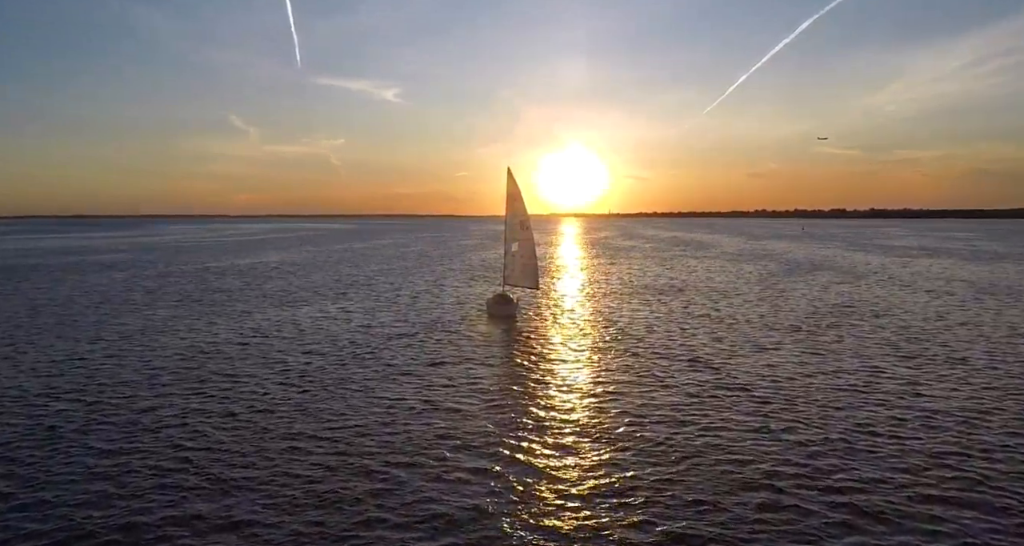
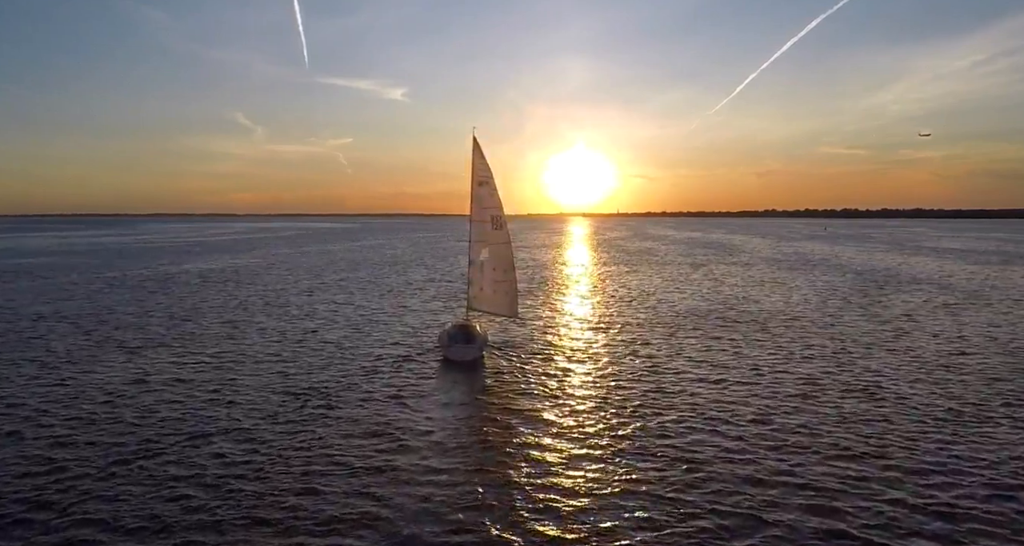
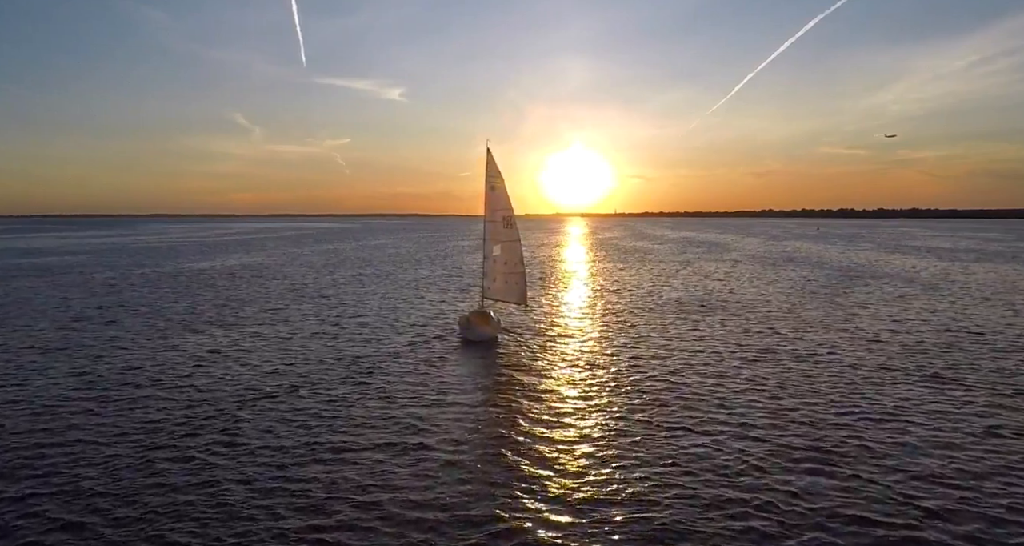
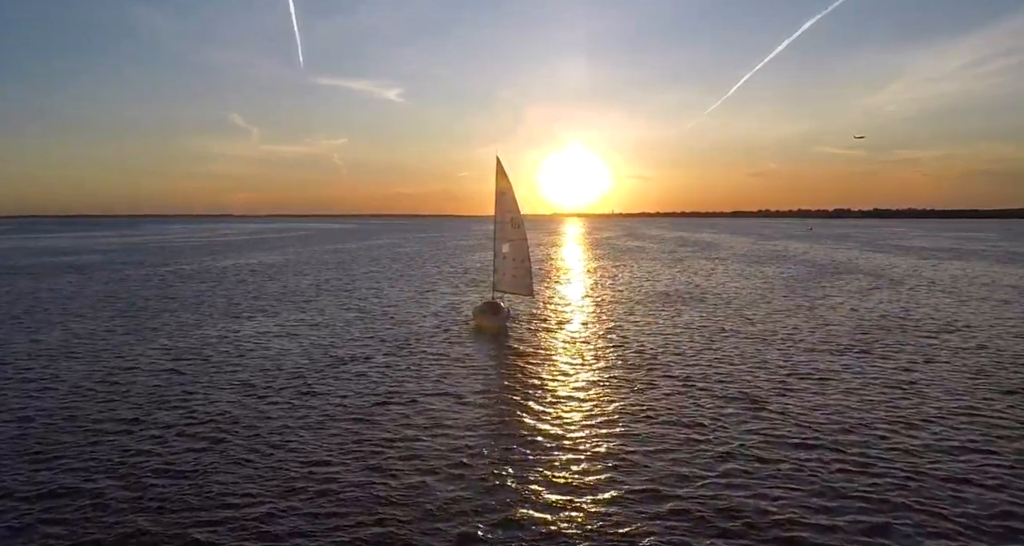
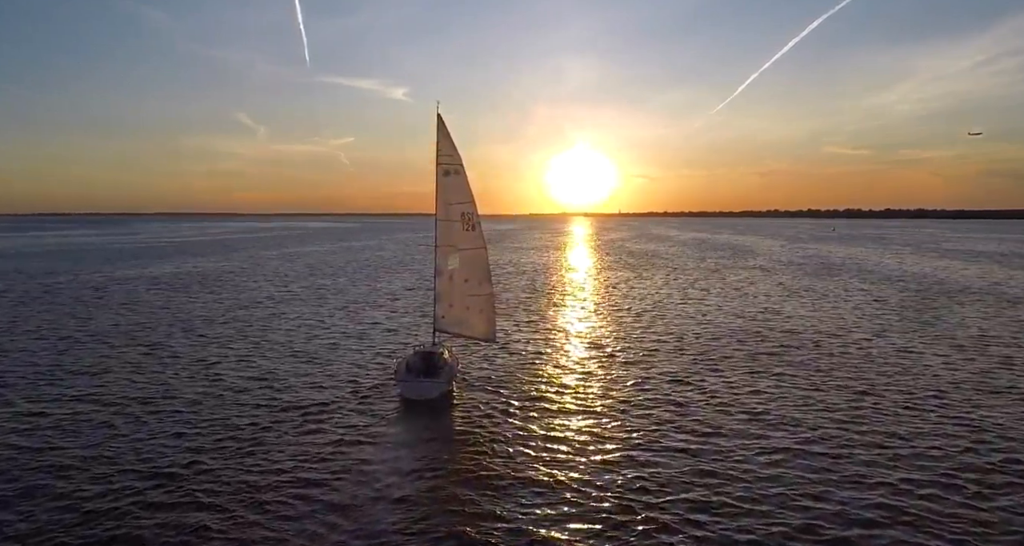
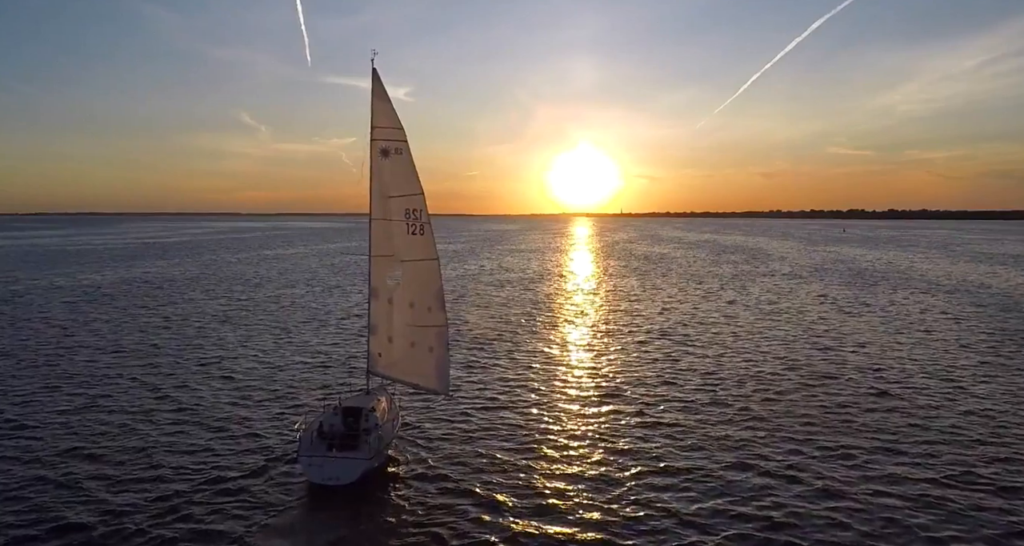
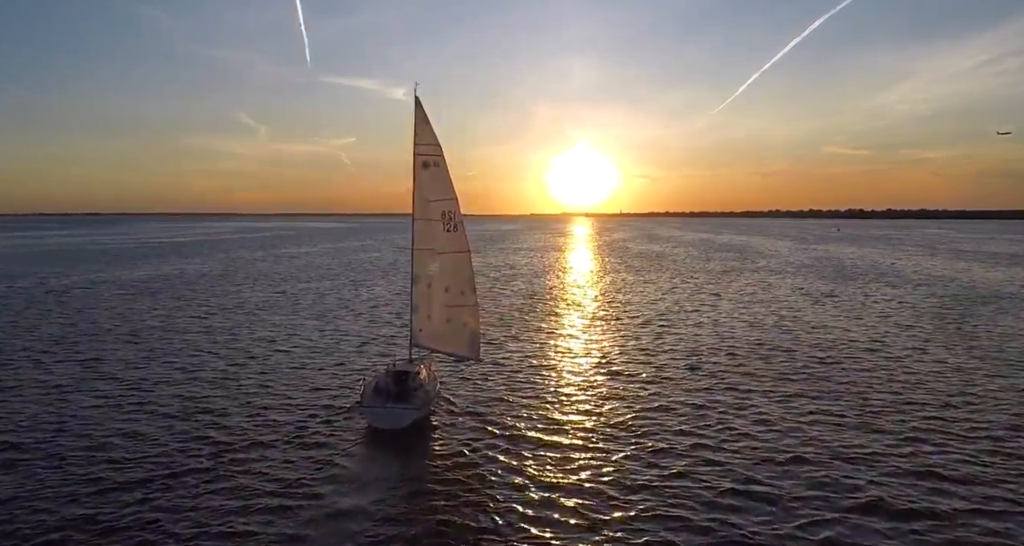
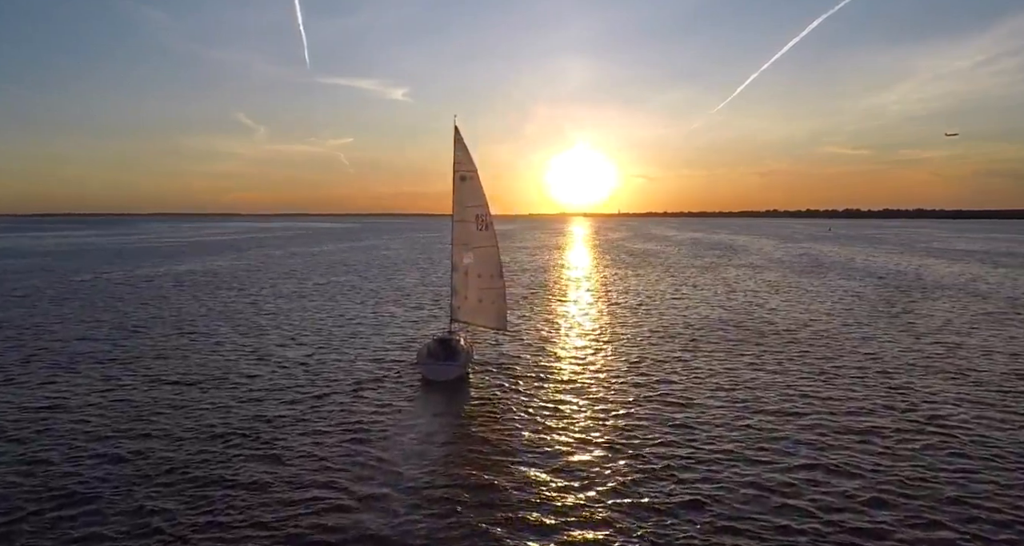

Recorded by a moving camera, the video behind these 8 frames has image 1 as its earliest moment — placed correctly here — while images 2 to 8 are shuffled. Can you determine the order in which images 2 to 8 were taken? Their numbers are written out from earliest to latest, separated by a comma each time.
4, 3, 2, 8, 5, 7, 6
